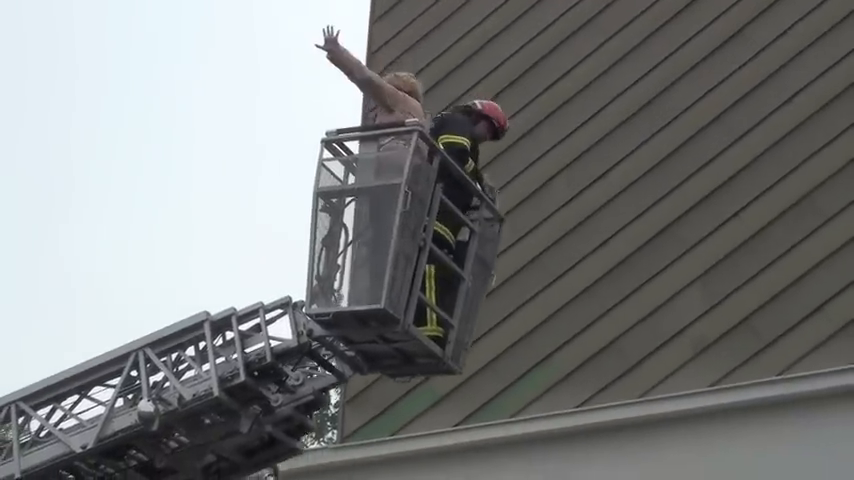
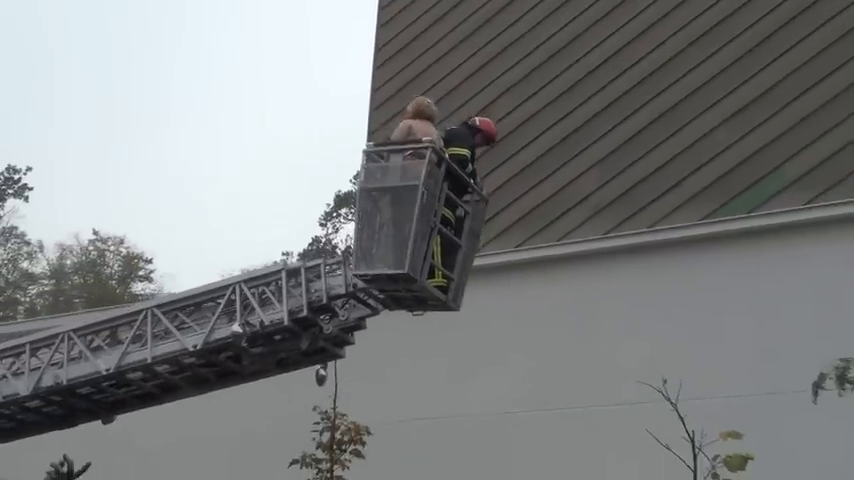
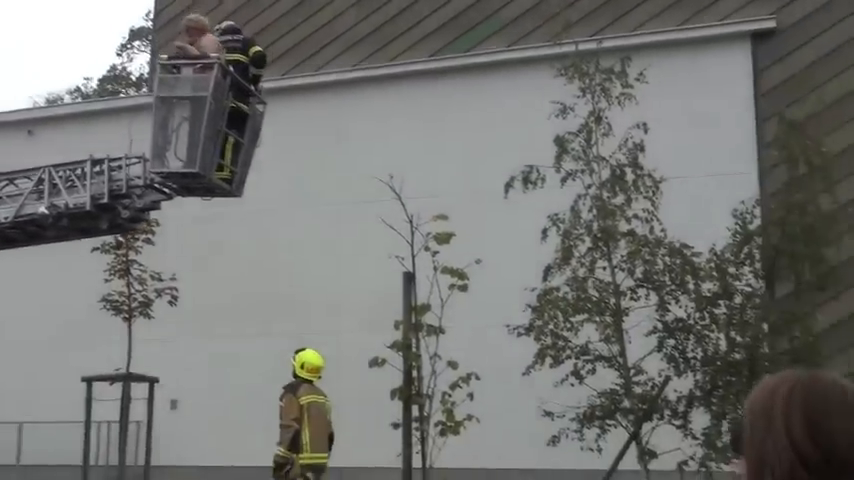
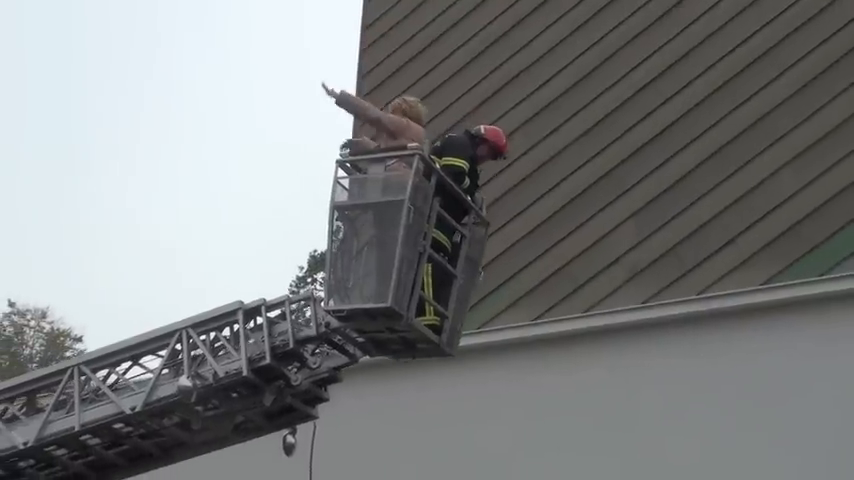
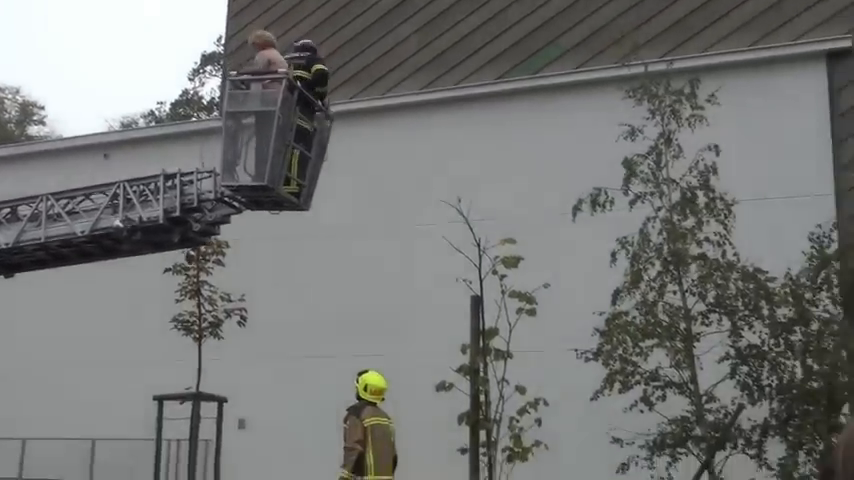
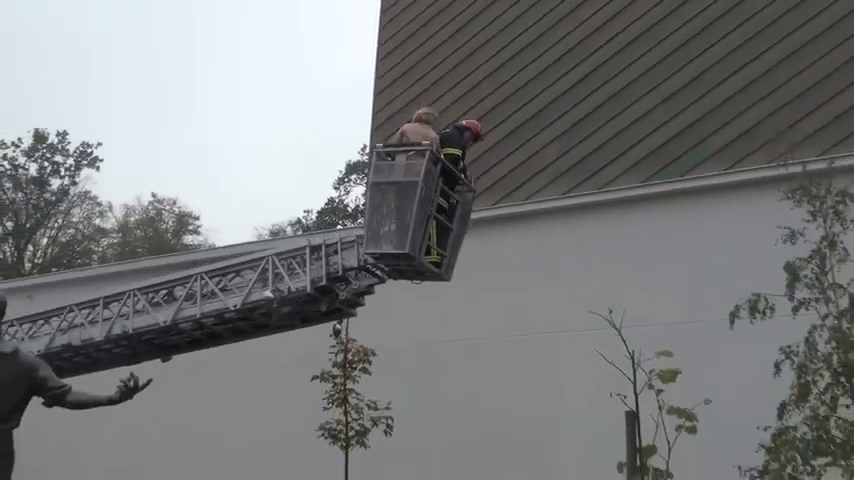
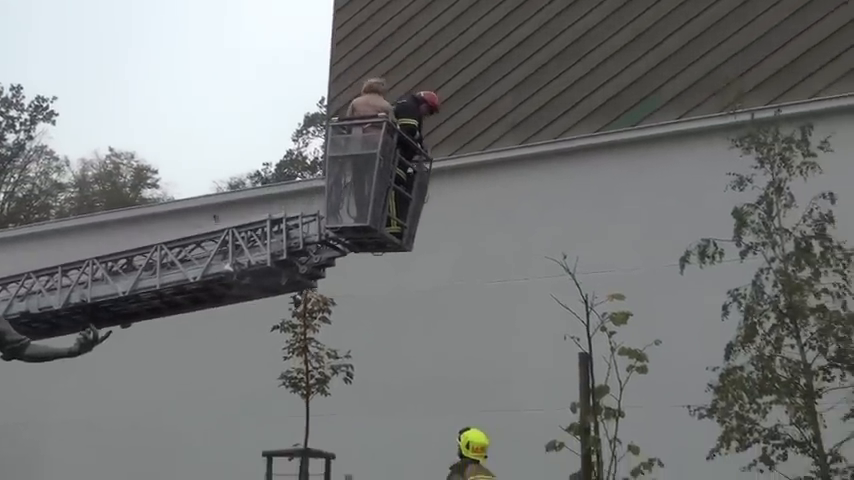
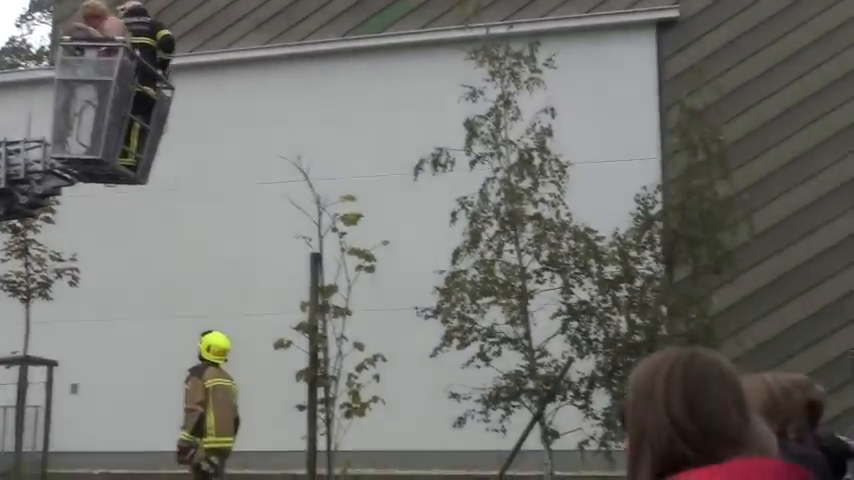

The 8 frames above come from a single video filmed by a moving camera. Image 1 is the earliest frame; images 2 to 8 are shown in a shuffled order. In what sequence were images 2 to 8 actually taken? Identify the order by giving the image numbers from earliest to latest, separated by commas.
4, 2, 6, 7, 5, 3, 8
